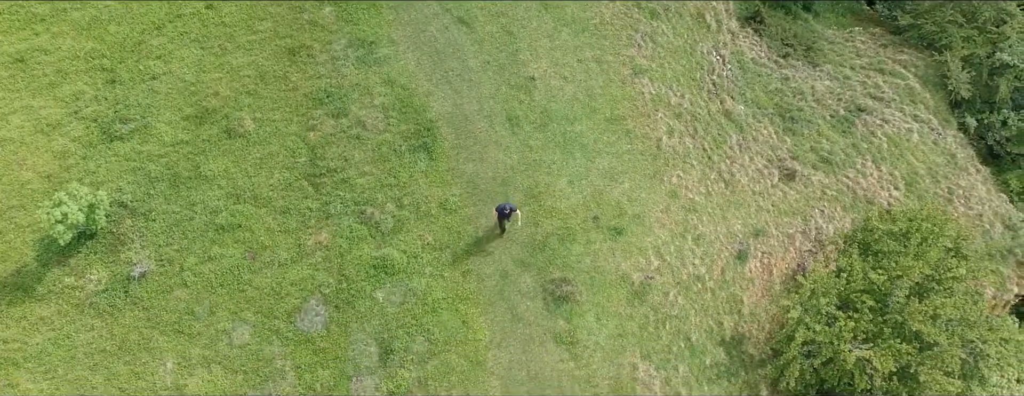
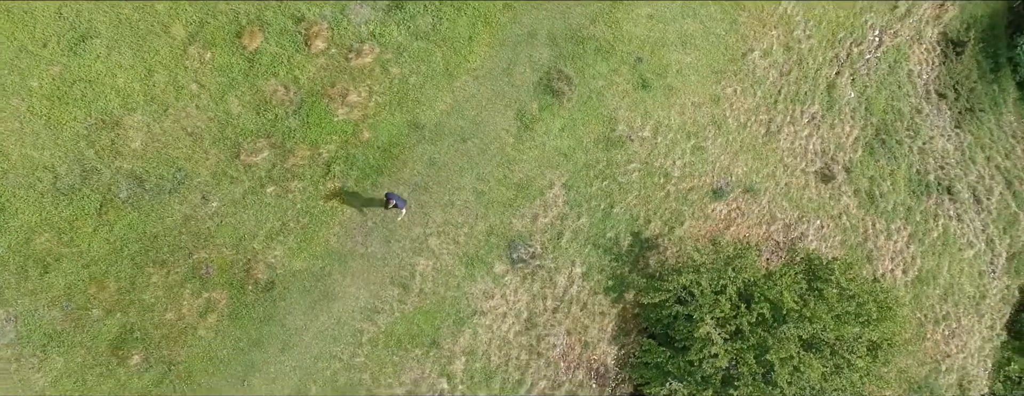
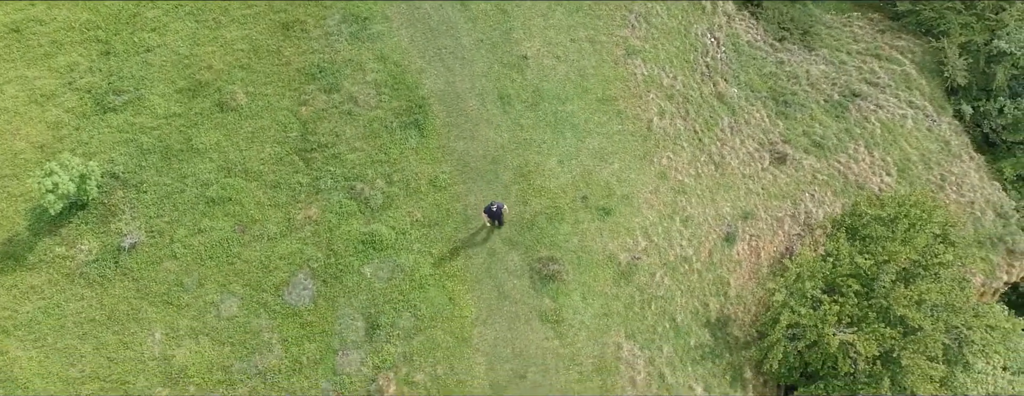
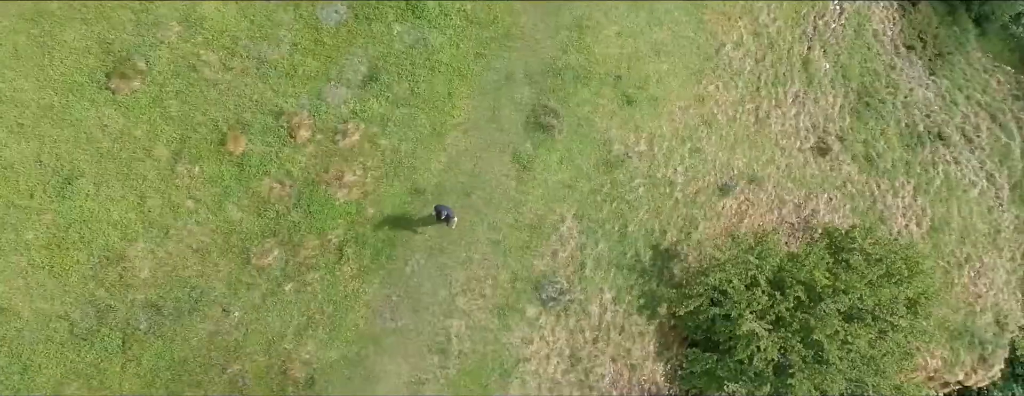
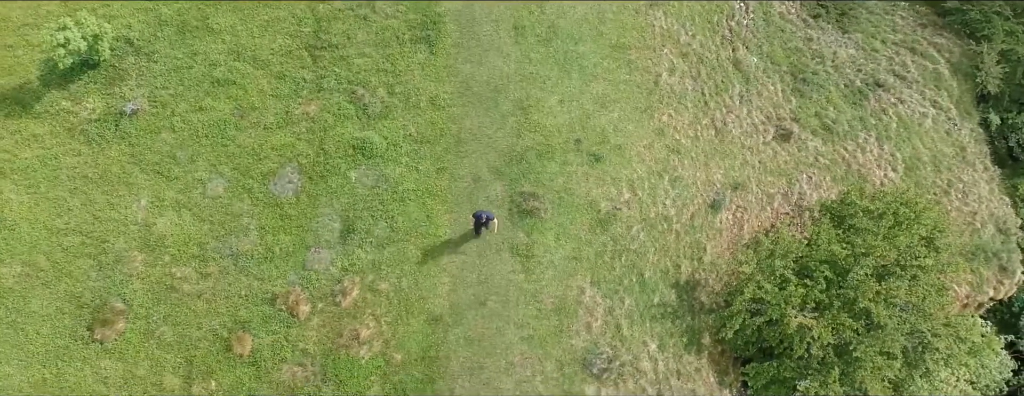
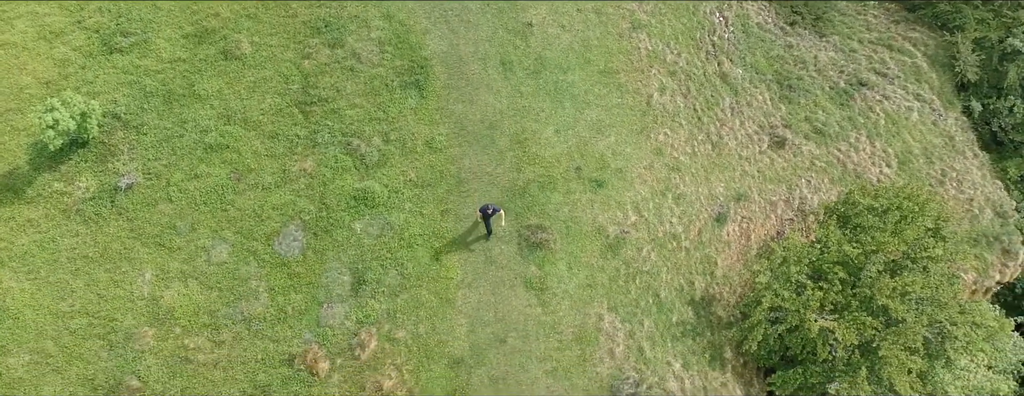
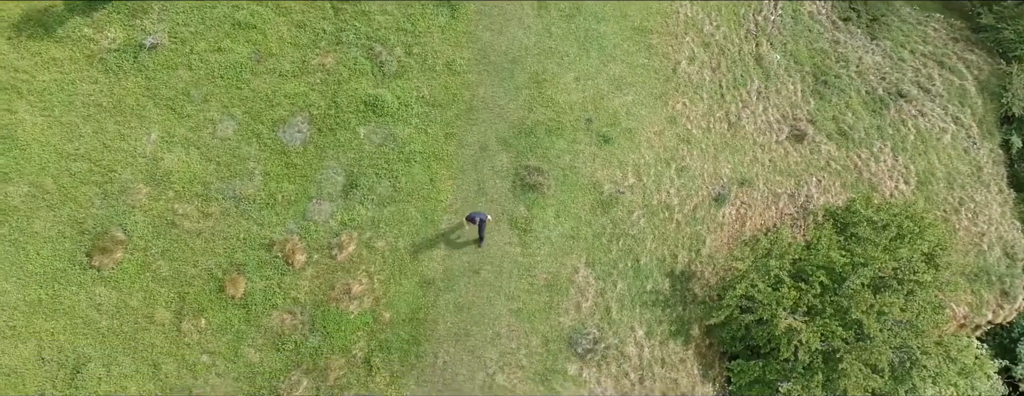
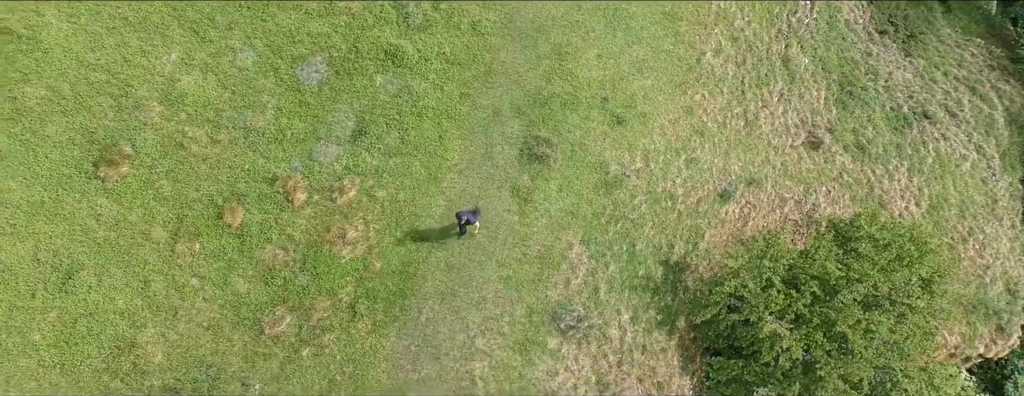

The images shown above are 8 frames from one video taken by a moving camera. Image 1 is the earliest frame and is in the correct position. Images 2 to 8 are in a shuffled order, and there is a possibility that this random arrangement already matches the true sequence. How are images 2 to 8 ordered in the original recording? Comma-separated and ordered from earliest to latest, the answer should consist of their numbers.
3, 6, 5, 7, 8, 4, 2
